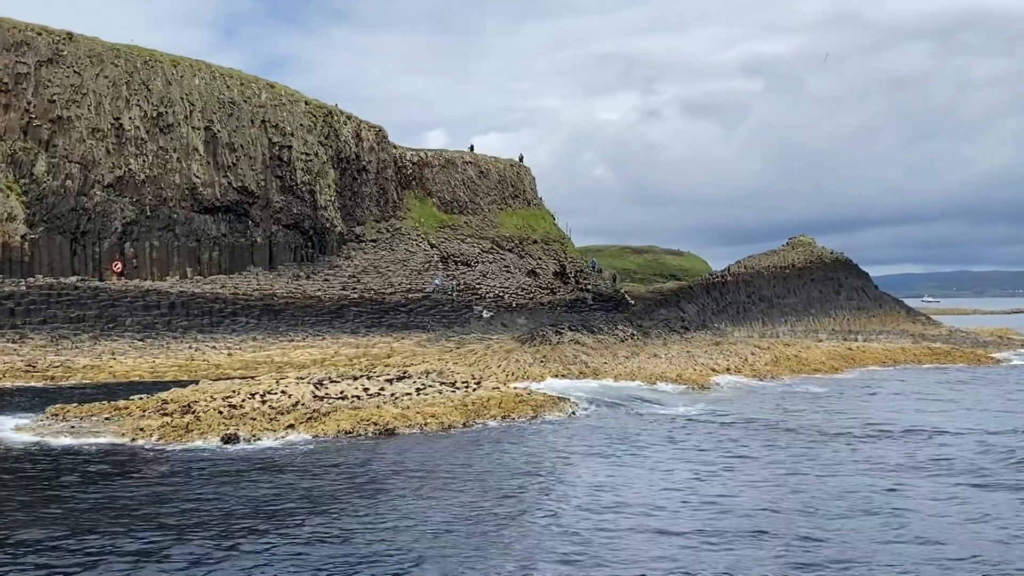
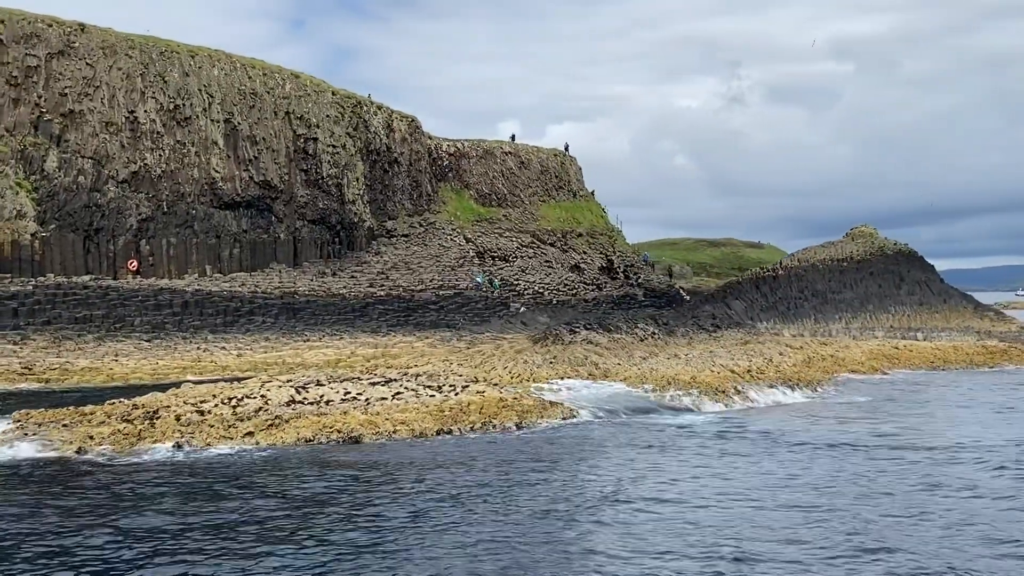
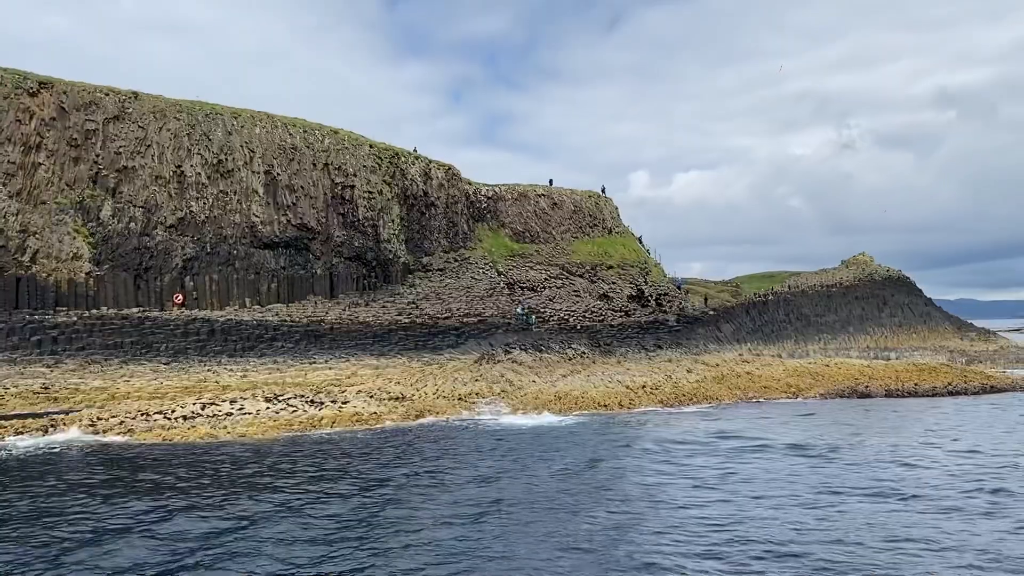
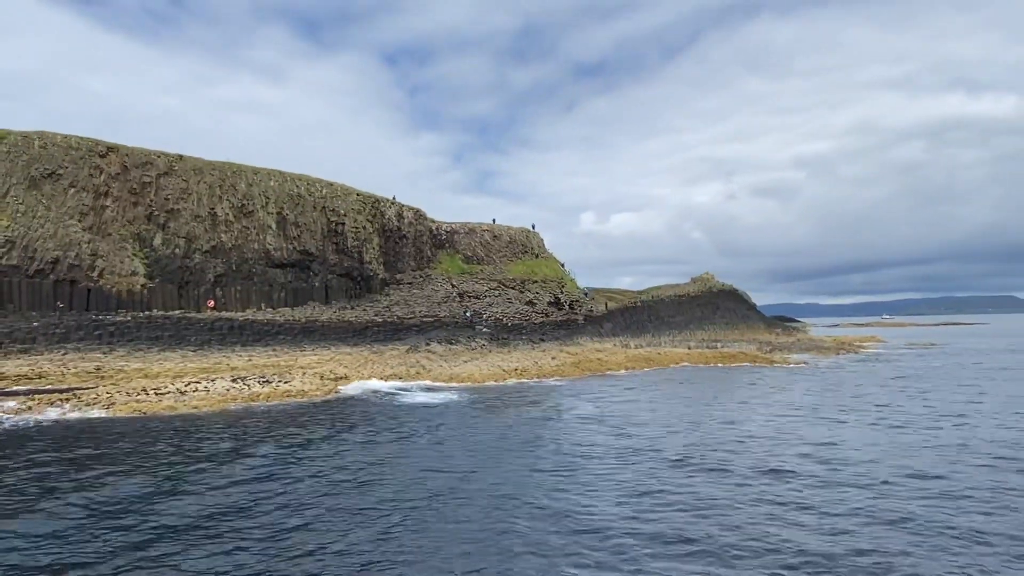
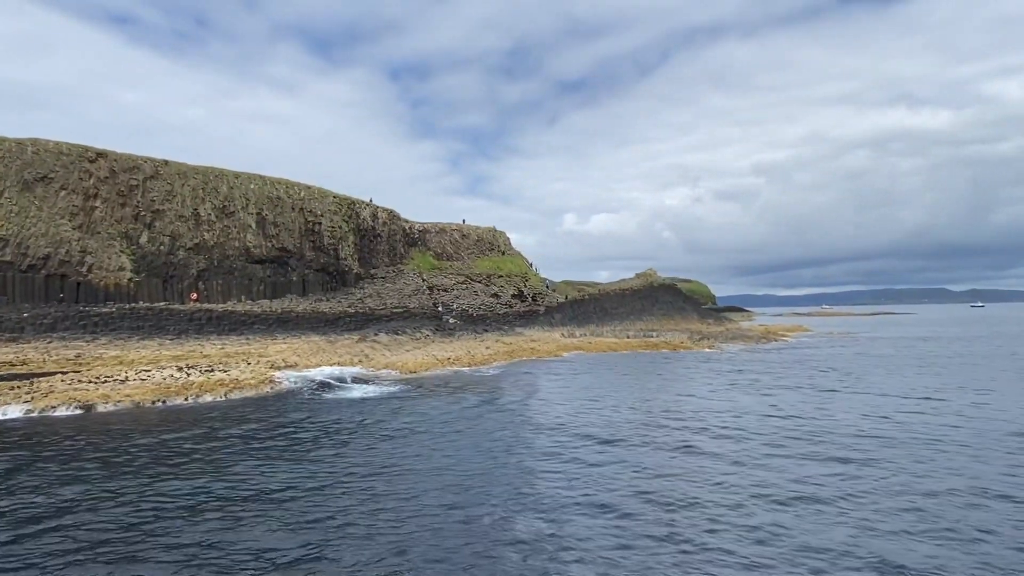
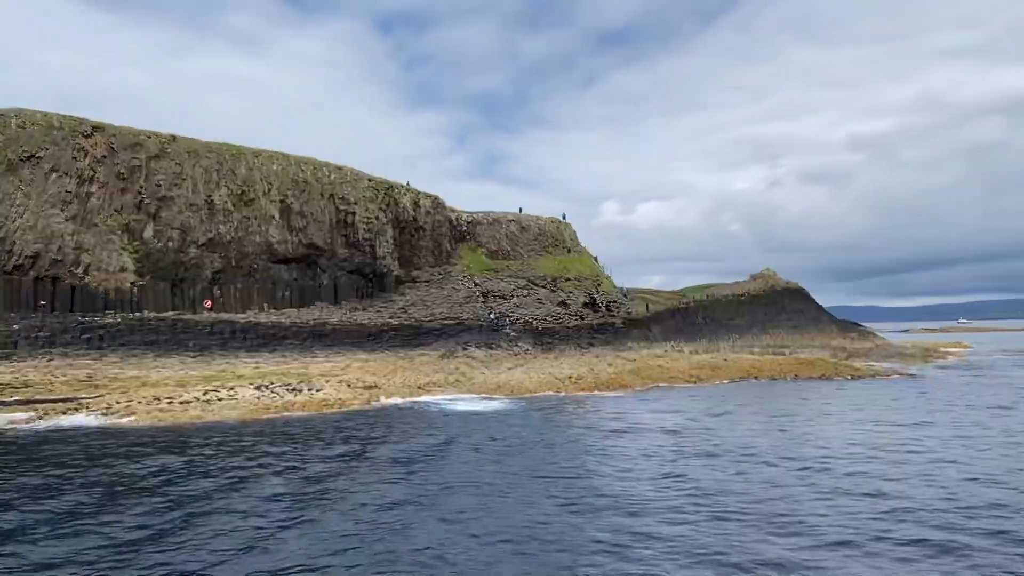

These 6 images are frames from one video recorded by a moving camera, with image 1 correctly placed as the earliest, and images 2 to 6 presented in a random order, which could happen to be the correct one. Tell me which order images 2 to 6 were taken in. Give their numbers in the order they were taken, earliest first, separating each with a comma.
2, 3, 6, 4, 5
